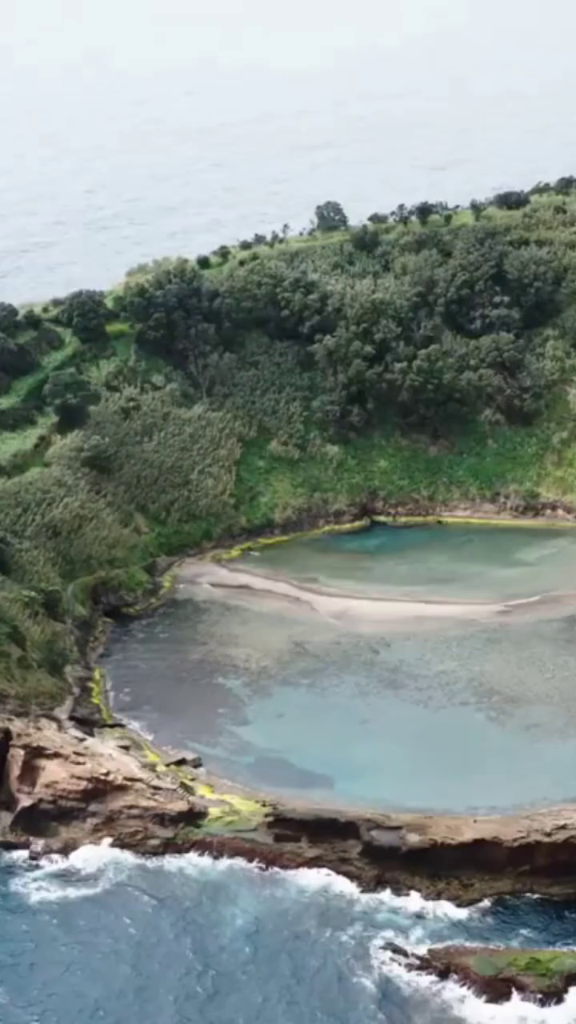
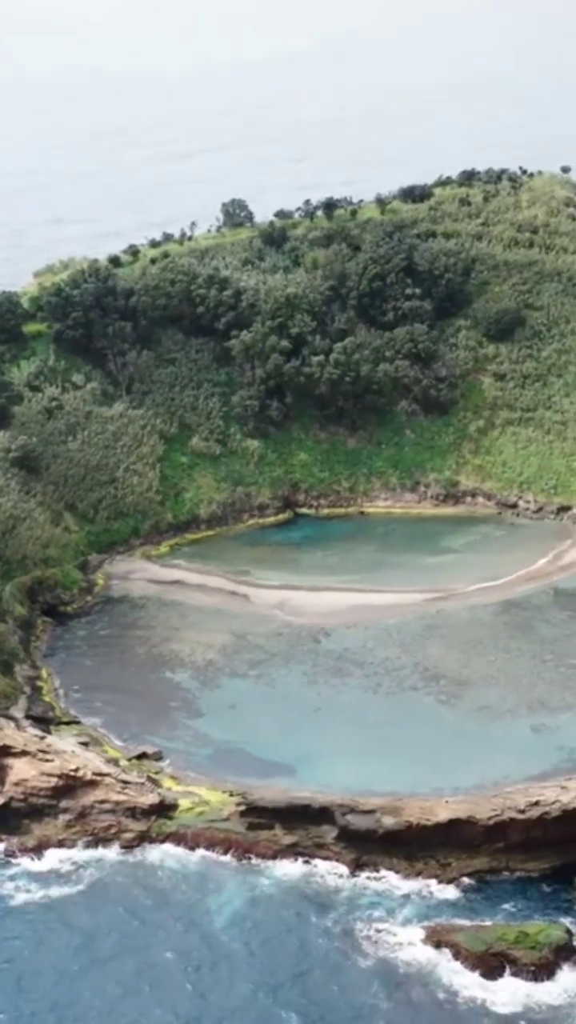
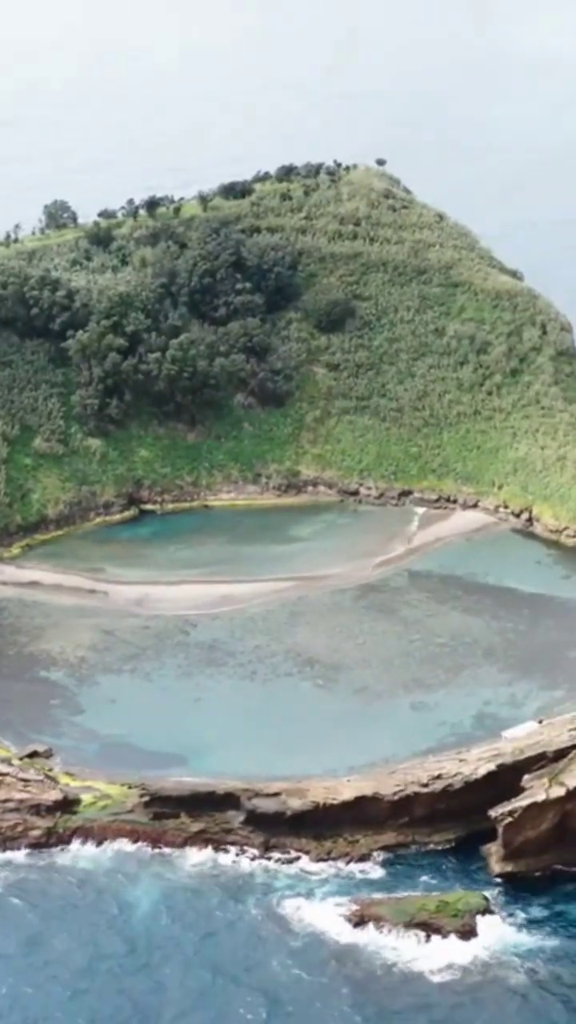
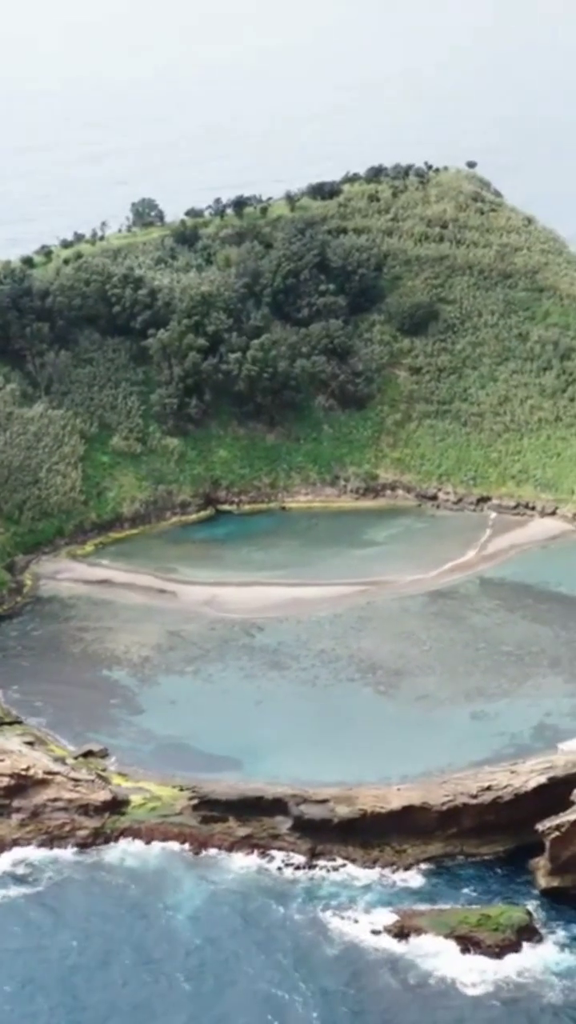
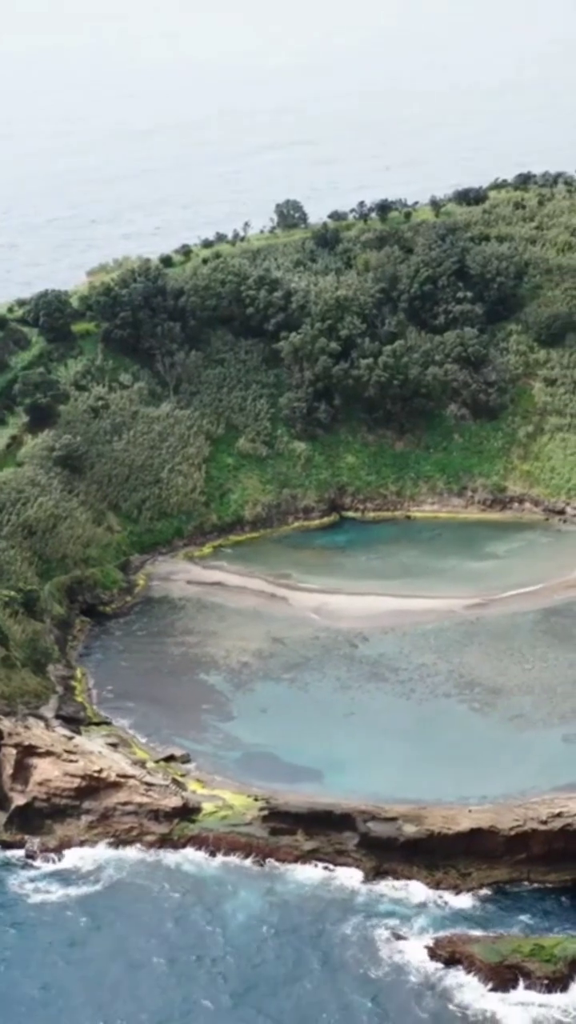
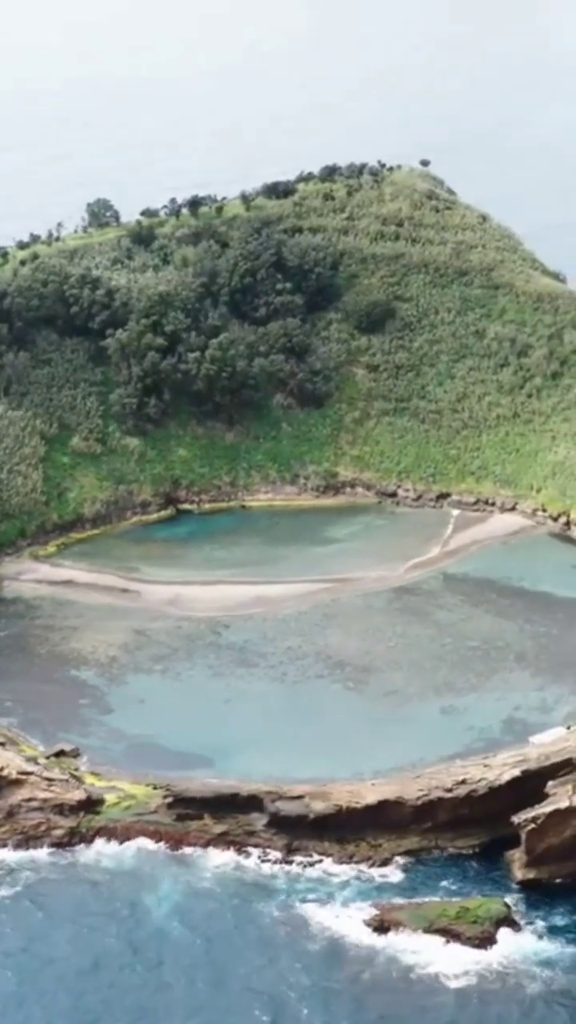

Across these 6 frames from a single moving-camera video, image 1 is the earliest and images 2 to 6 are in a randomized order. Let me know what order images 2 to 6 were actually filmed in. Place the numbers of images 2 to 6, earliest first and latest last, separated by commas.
5, 2, 4, 6, 3
